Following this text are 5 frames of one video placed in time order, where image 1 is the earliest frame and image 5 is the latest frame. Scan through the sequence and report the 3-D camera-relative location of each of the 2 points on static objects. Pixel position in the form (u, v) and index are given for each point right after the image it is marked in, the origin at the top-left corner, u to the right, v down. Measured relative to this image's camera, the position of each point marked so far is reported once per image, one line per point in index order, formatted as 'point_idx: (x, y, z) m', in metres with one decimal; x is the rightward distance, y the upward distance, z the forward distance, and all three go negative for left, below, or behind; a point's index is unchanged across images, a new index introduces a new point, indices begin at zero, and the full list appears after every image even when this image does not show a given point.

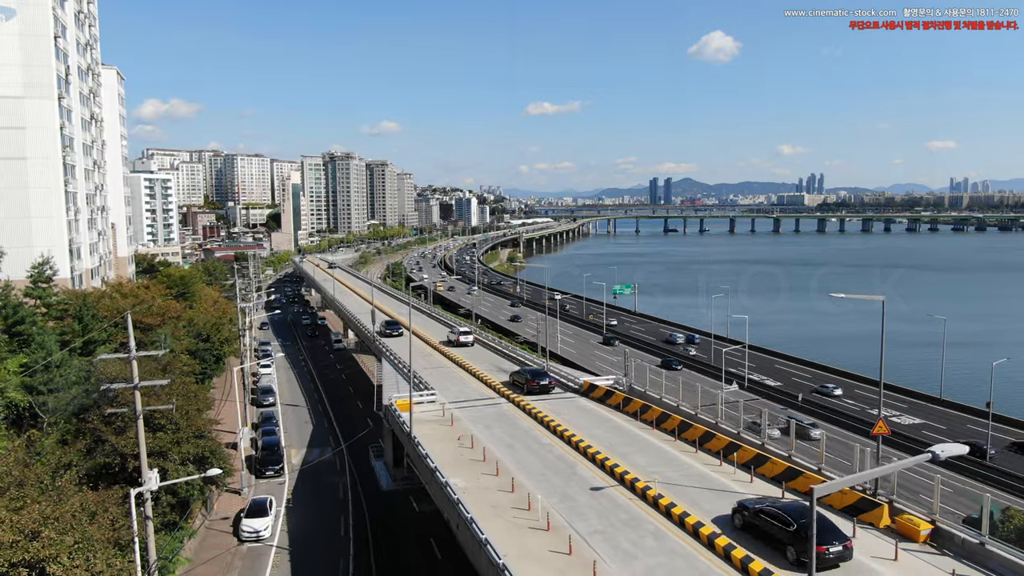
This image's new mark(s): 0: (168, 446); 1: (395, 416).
0: (-8.3, -3.9, +17.6) m
1: (-3.2, -3.5, +19.5) m
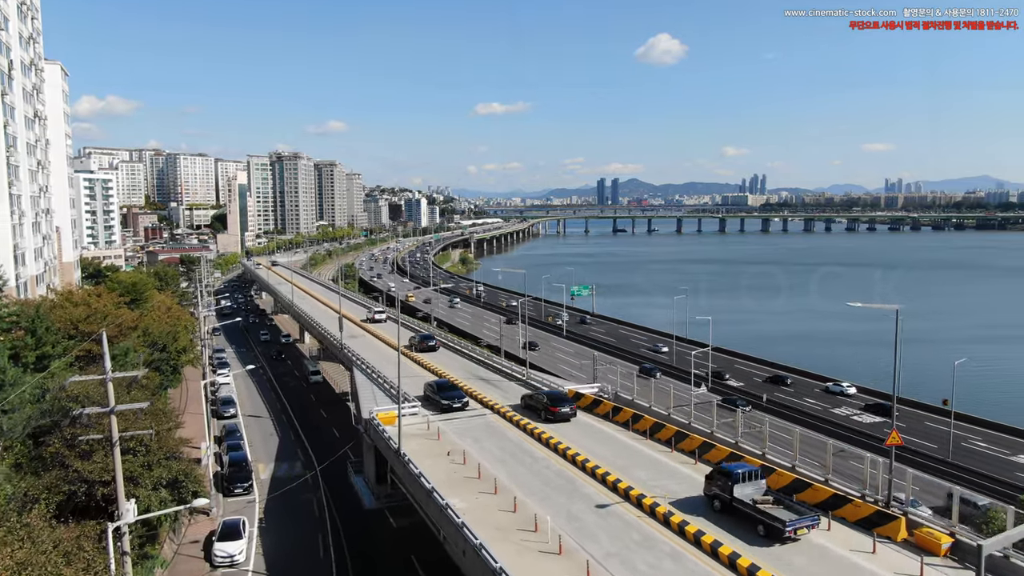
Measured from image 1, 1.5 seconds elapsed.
0: (-8.5, -4.1, +16.4) m
1: (-3.5, -3.7, +18.7) m
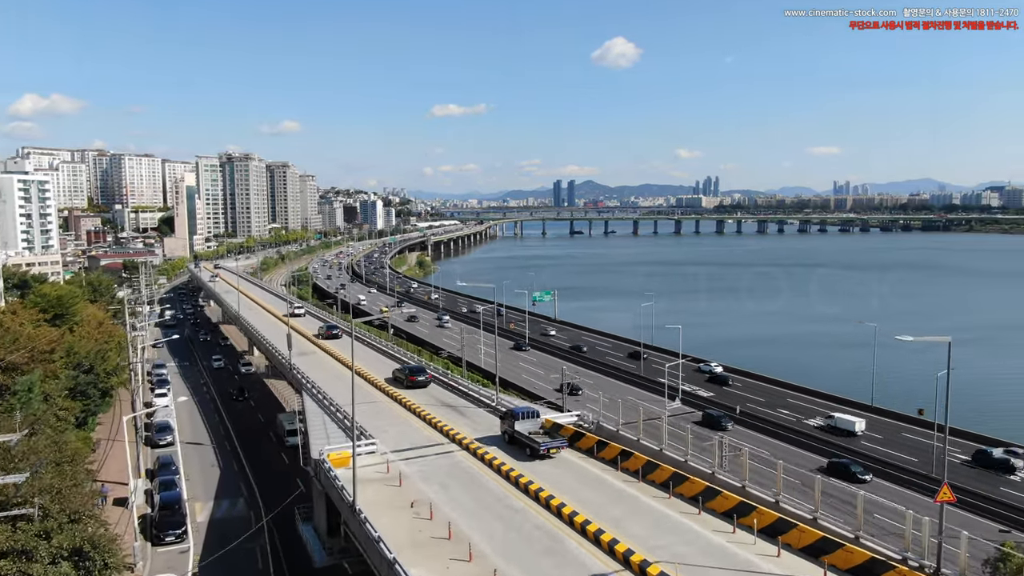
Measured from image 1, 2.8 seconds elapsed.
0: (-9.0, -4.7, +13.6) m
1: (-4.1, -4.2, +16.2) m
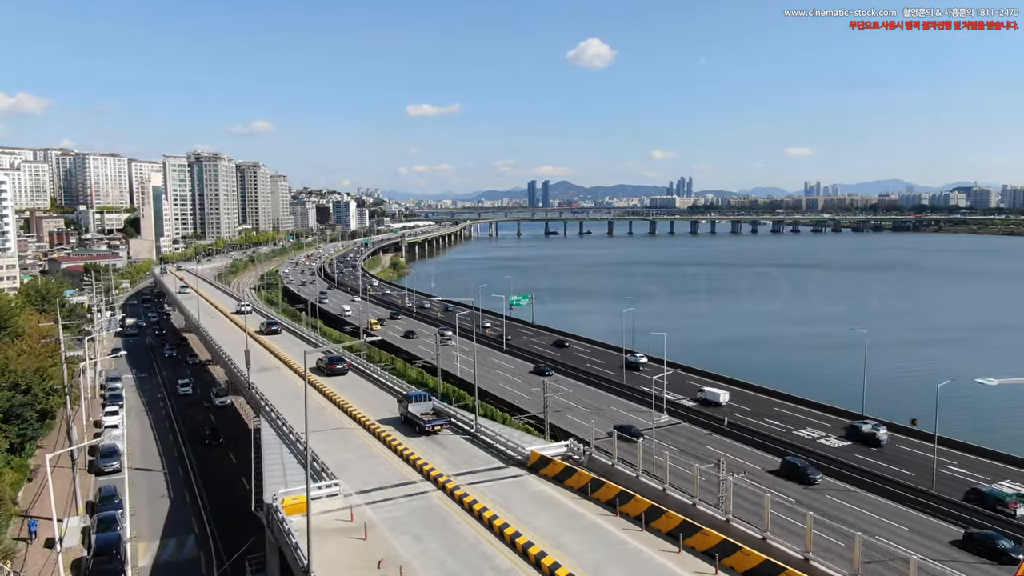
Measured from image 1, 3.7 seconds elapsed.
0: (-9.2, -5.1, +11.2) m
1: (-4.4, -4.6, +14.0) m
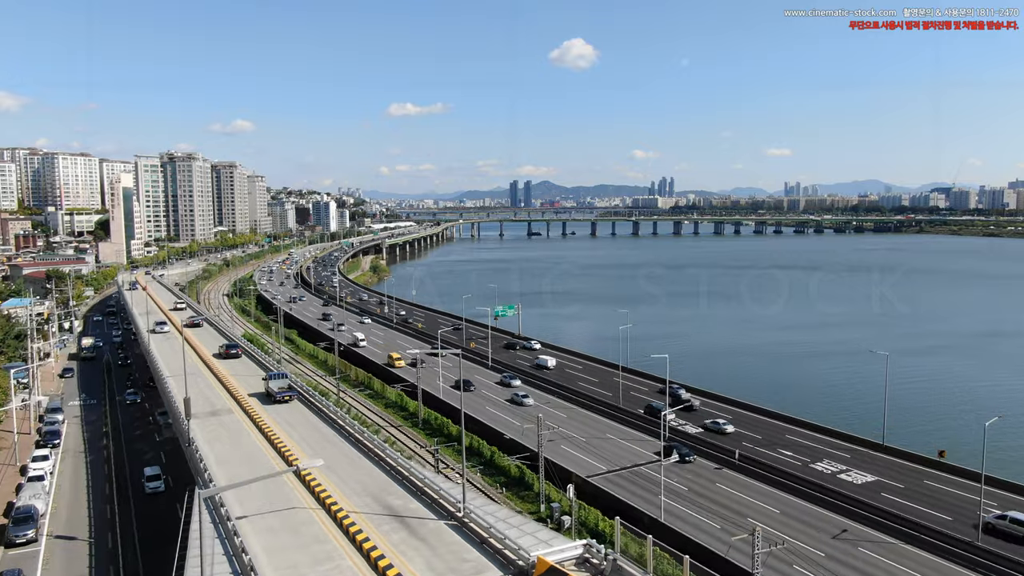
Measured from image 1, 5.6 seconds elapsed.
0: (-9.0, -6.1, +7.0) m
1: (-4.3, -5.6, +9.9) m
